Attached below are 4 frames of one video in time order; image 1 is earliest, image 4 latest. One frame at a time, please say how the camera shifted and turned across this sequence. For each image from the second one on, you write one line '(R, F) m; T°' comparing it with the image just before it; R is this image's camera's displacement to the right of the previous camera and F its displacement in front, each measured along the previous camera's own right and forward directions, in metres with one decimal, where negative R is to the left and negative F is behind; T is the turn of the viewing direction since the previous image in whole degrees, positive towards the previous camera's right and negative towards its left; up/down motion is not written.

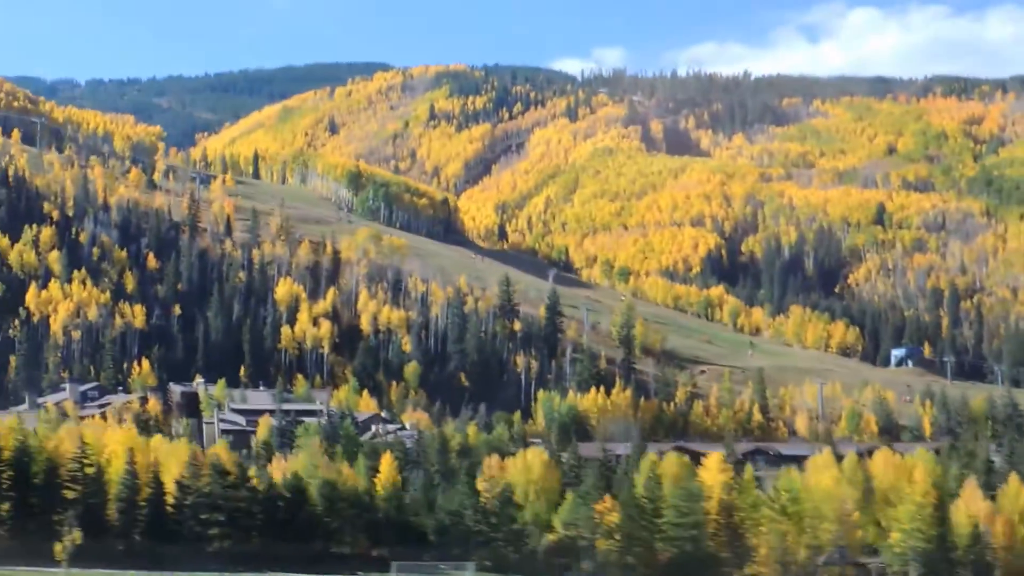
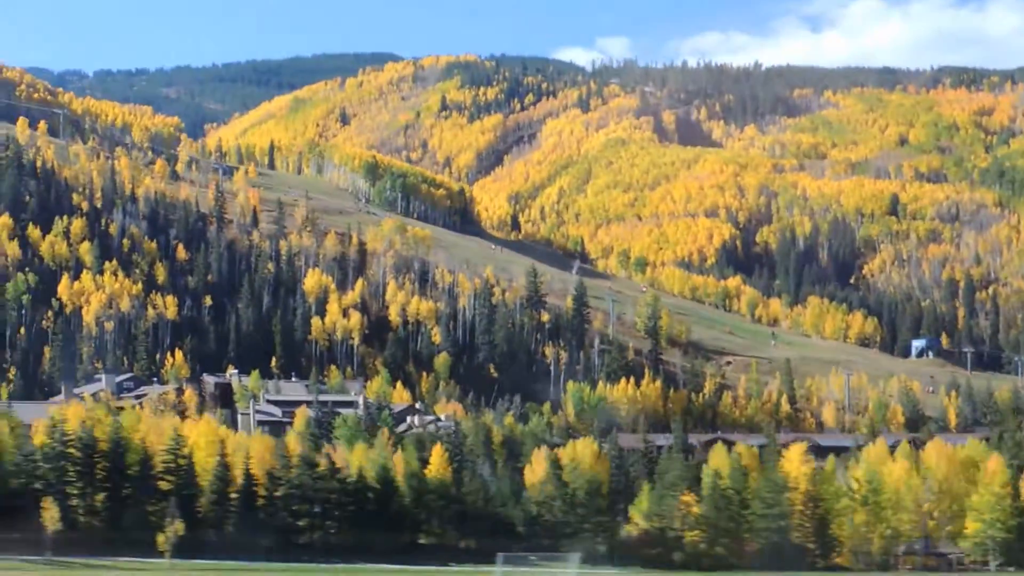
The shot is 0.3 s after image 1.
(-0.6, -0.3) m; +1°
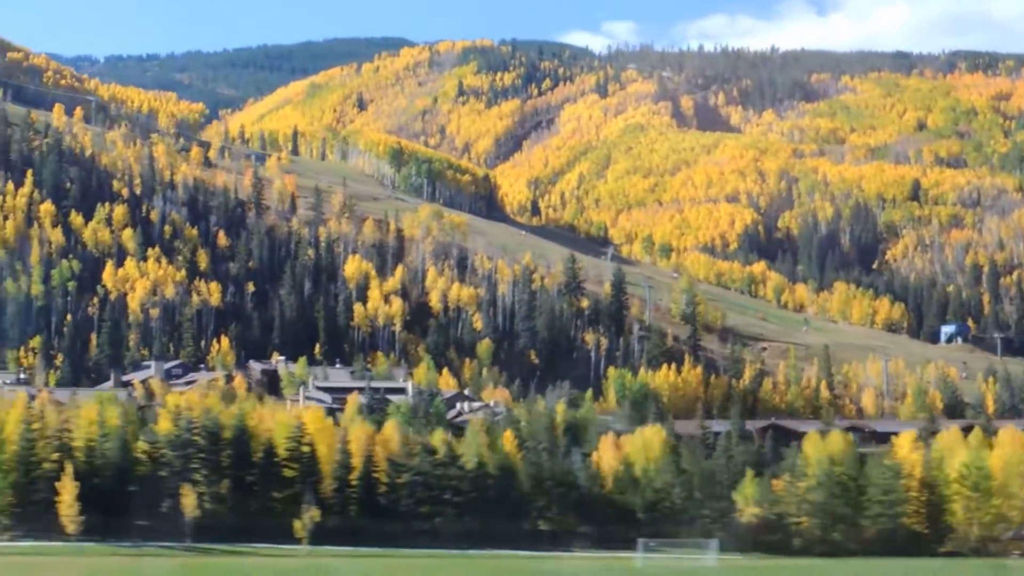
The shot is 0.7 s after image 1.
(-0.9, -0.3) m; +1°
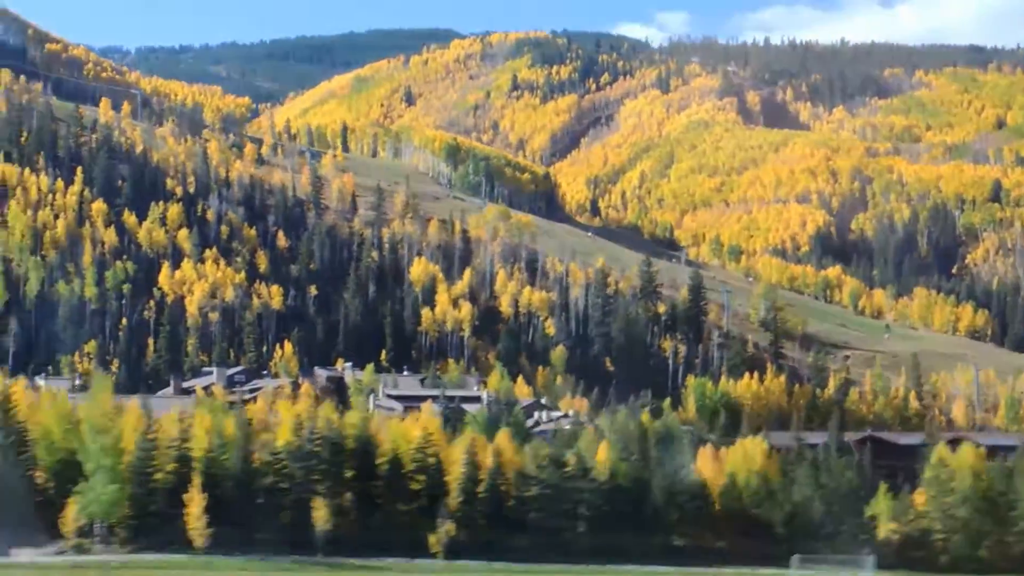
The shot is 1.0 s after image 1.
(-0.7, +0.9) m; -1°
